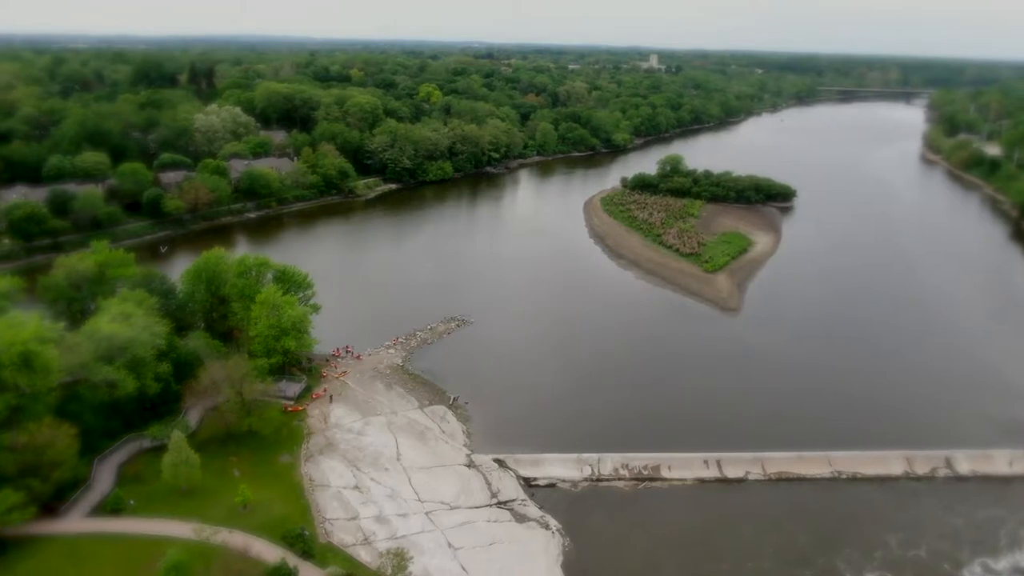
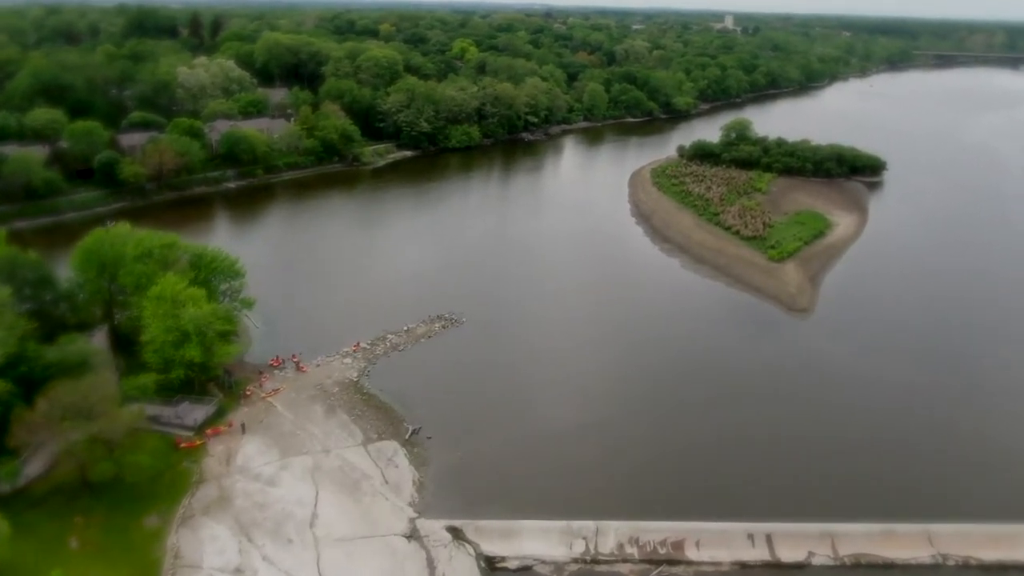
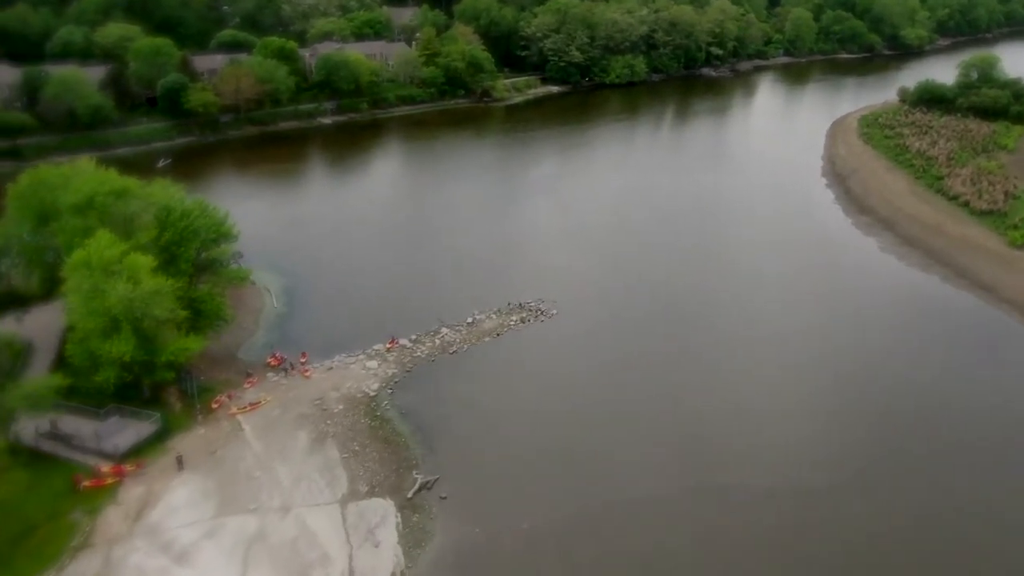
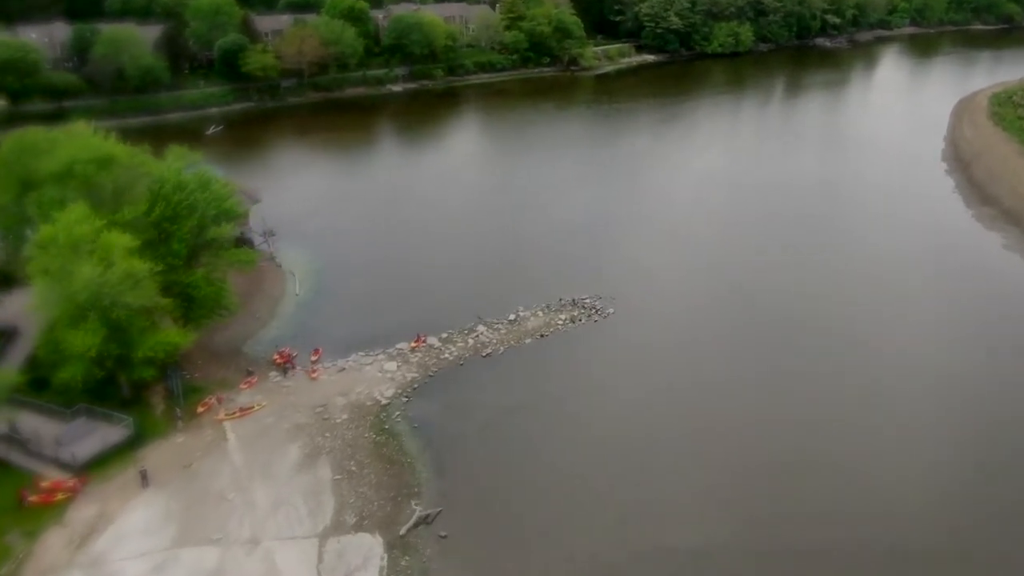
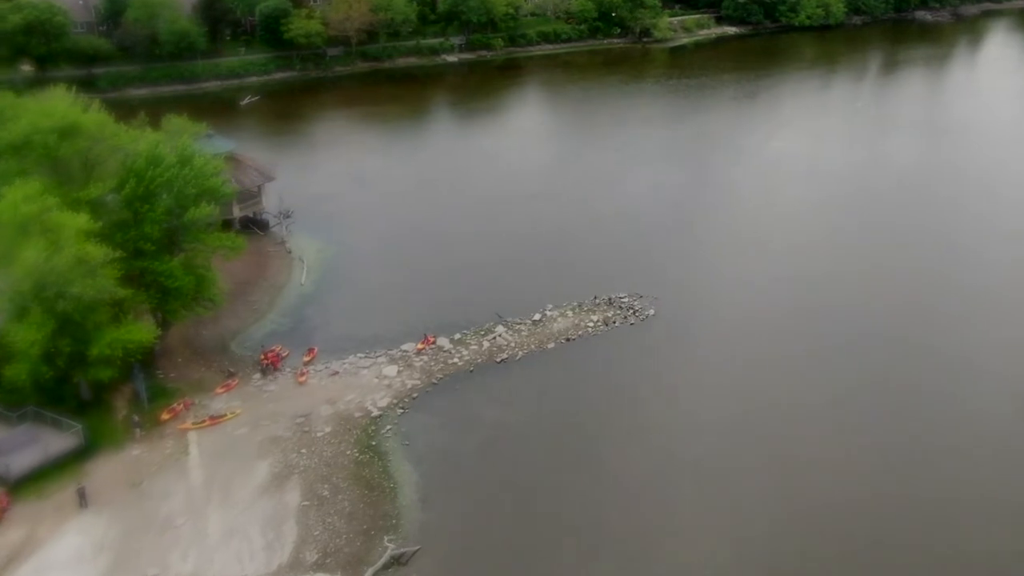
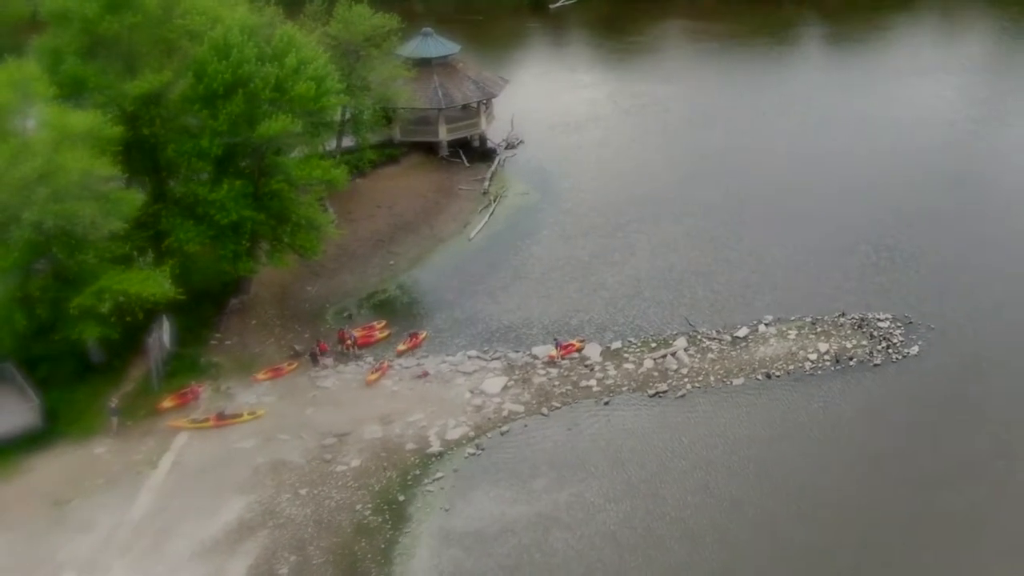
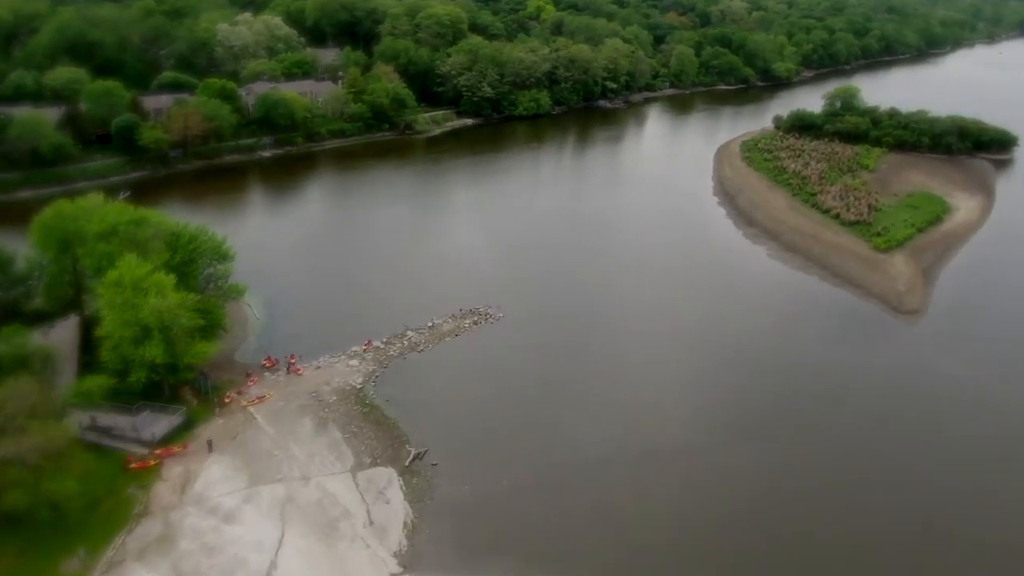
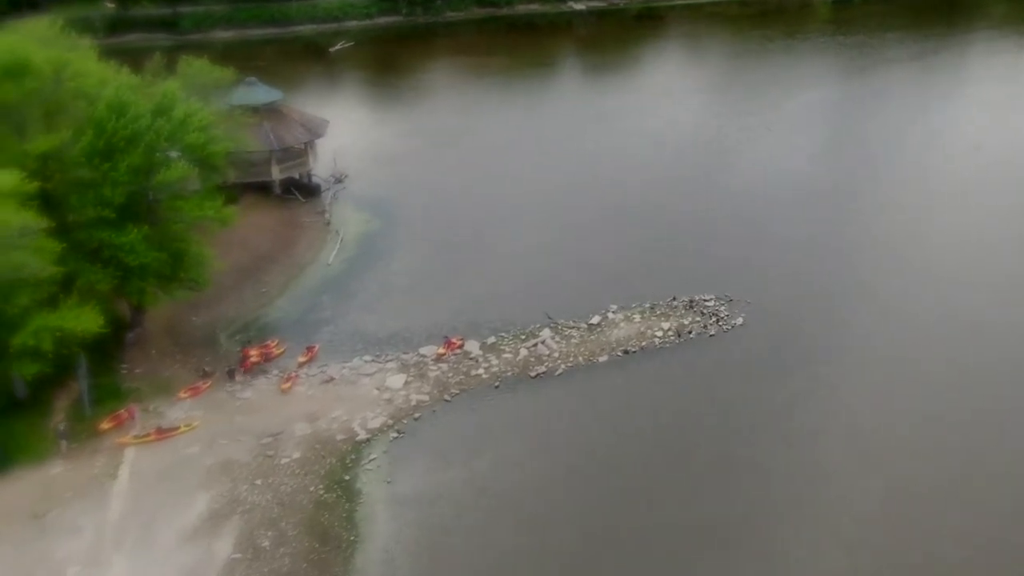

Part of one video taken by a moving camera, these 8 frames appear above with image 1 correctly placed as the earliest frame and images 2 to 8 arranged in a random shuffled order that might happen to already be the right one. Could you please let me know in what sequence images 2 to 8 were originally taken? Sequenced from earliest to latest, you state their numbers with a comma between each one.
2, 7, 3, 4, 5, 8, 6
